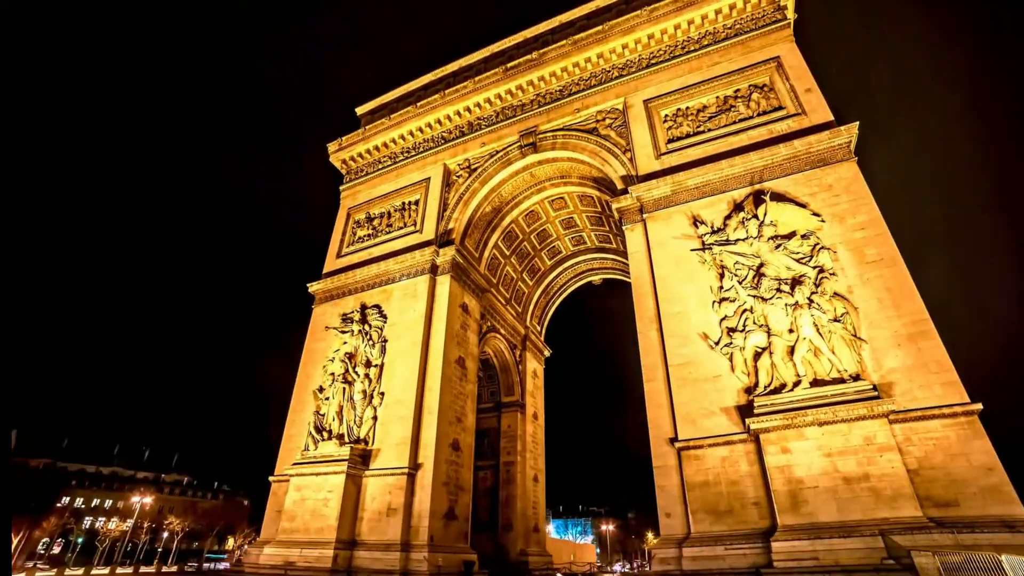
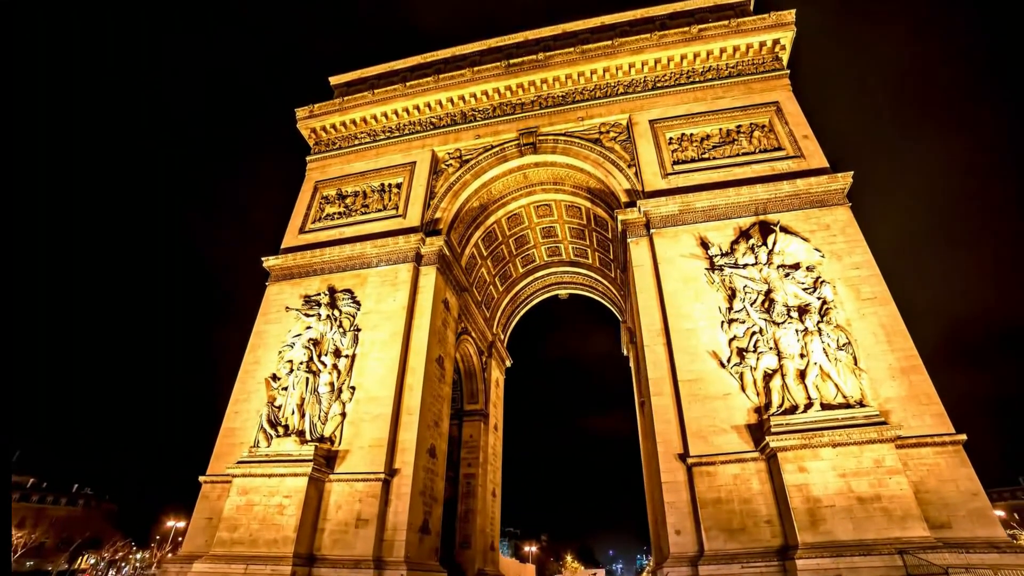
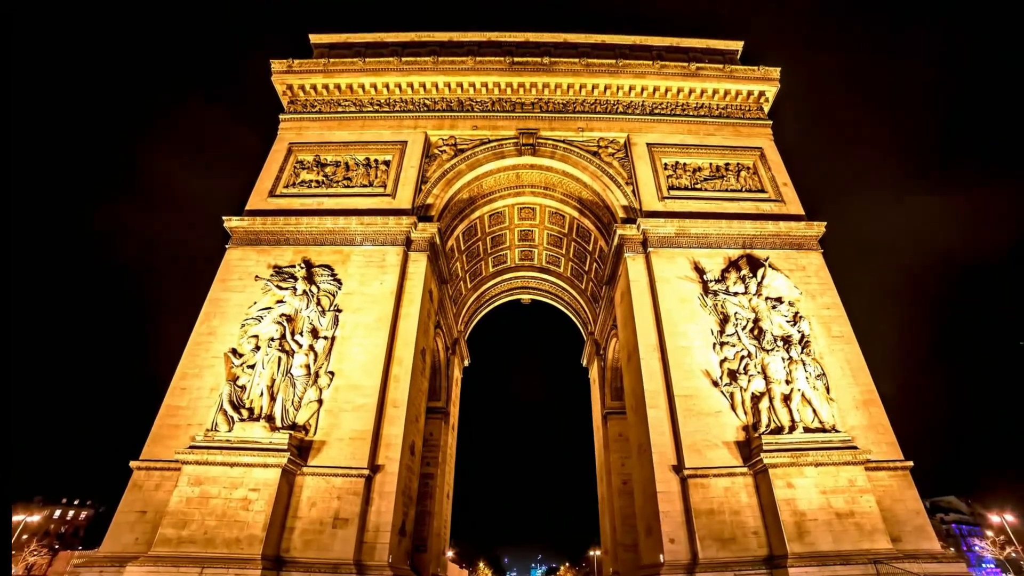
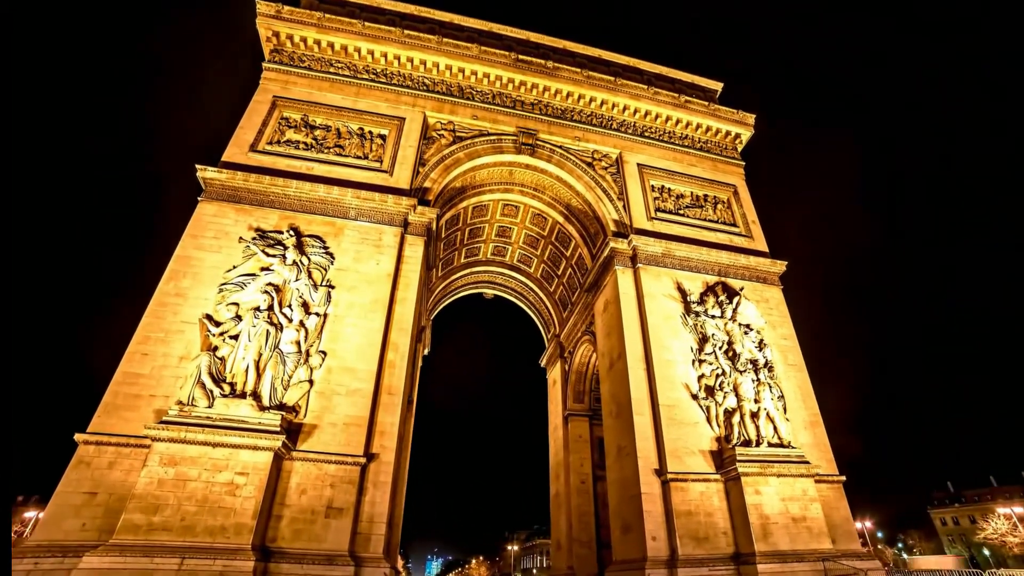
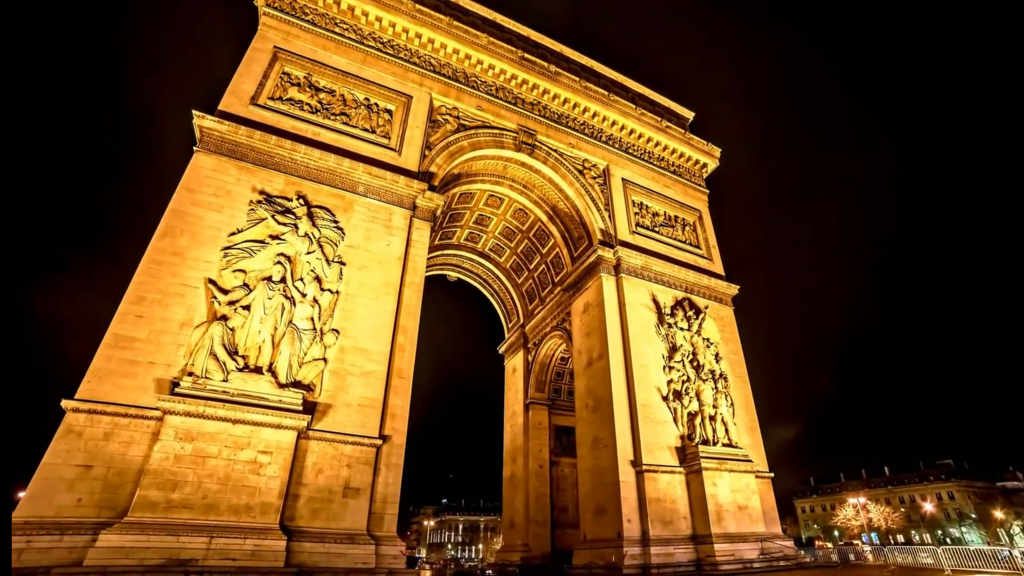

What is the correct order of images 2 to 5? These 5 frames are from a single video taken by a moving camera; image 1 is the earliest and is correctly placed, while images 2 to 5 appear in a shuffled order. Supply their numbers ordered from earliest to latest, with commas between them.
2, 3, 4, 5
